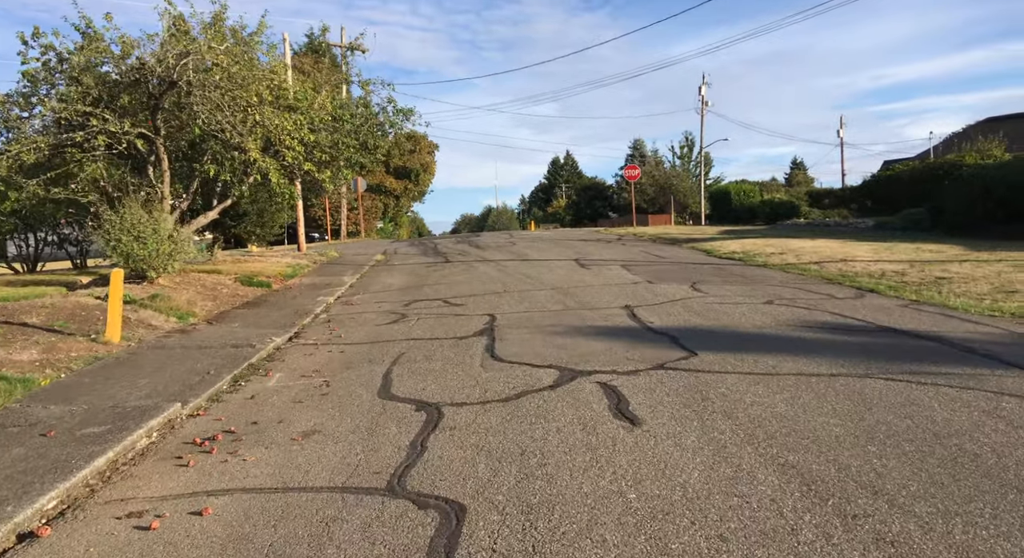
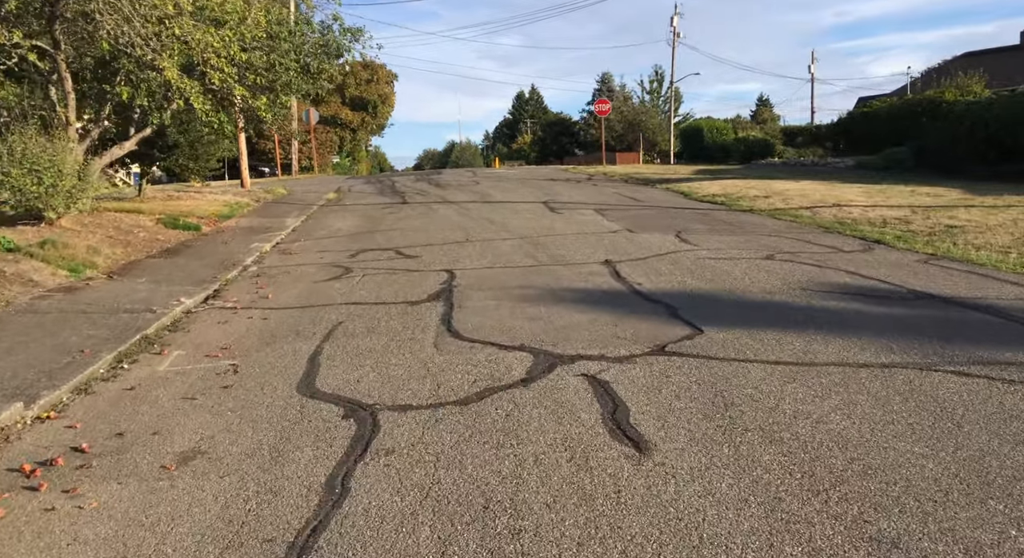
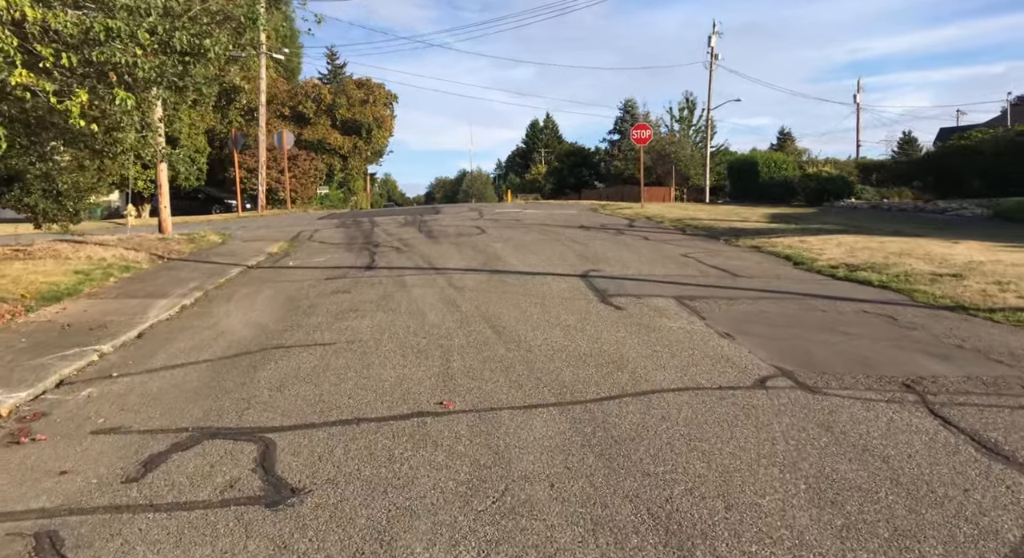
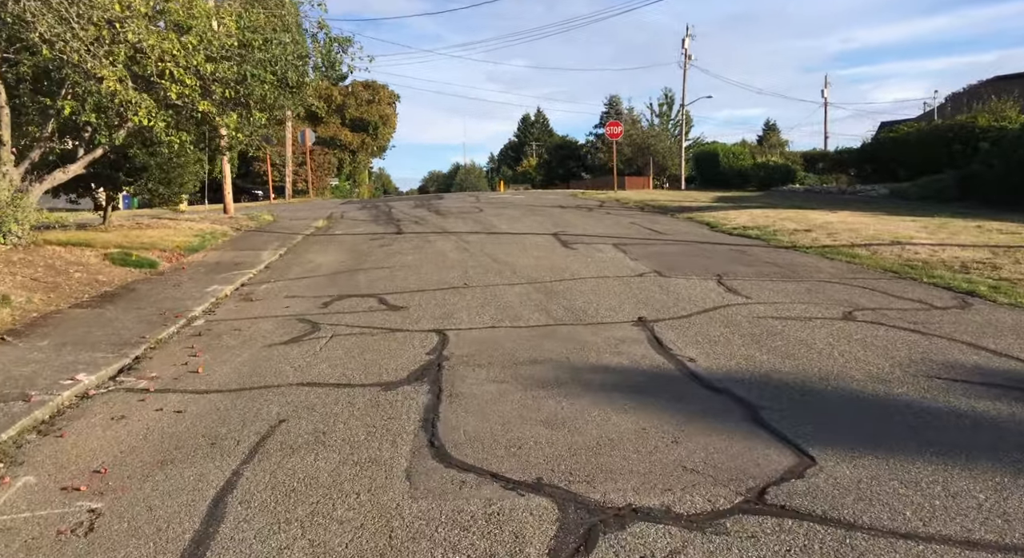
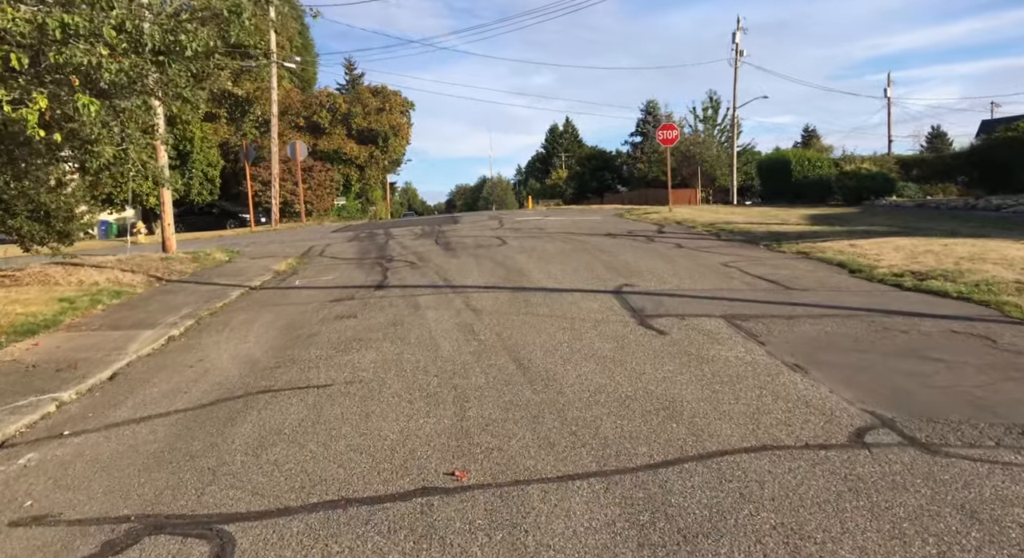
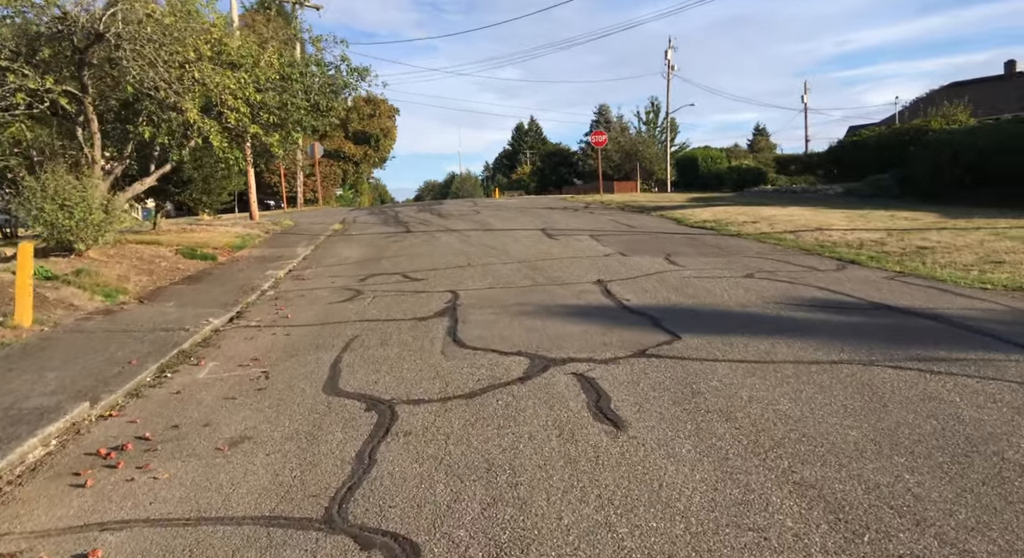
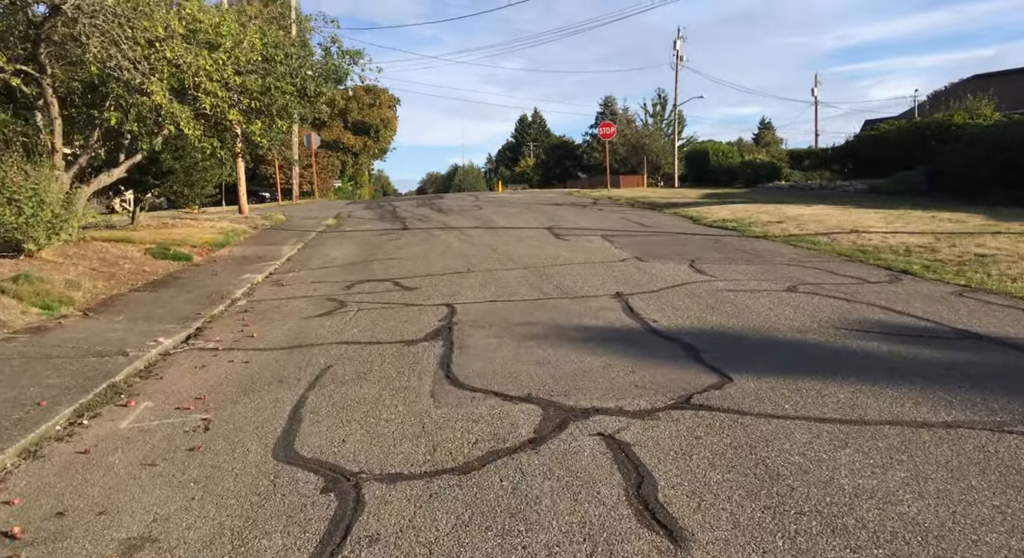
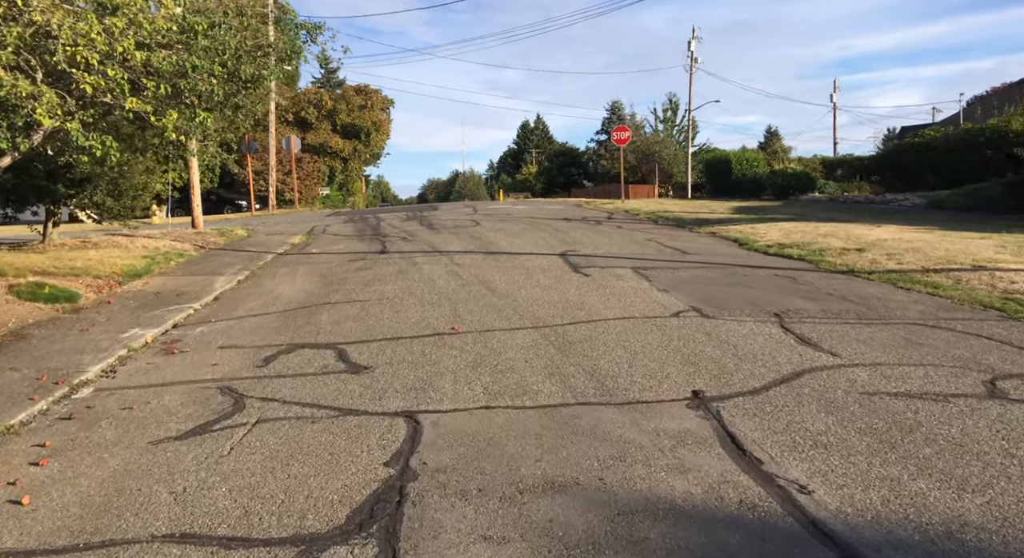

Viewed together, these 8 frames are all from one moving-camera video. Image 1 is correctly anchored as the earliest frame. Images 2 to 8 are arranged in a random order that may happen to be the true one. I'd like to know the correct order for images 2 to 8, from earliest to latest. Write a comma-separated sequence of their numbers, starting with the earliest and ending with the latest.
6, 2, 7, 4, 8, 3, 5
